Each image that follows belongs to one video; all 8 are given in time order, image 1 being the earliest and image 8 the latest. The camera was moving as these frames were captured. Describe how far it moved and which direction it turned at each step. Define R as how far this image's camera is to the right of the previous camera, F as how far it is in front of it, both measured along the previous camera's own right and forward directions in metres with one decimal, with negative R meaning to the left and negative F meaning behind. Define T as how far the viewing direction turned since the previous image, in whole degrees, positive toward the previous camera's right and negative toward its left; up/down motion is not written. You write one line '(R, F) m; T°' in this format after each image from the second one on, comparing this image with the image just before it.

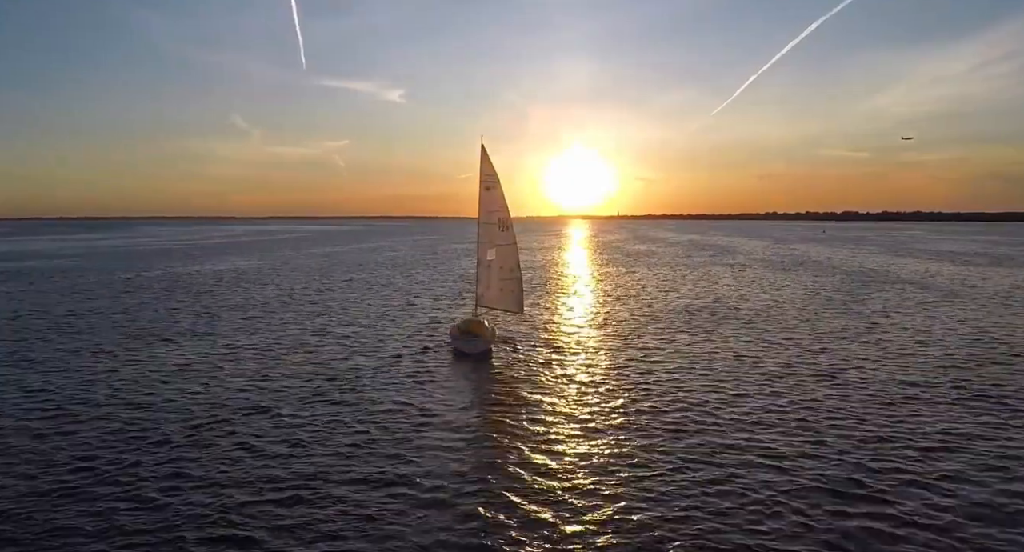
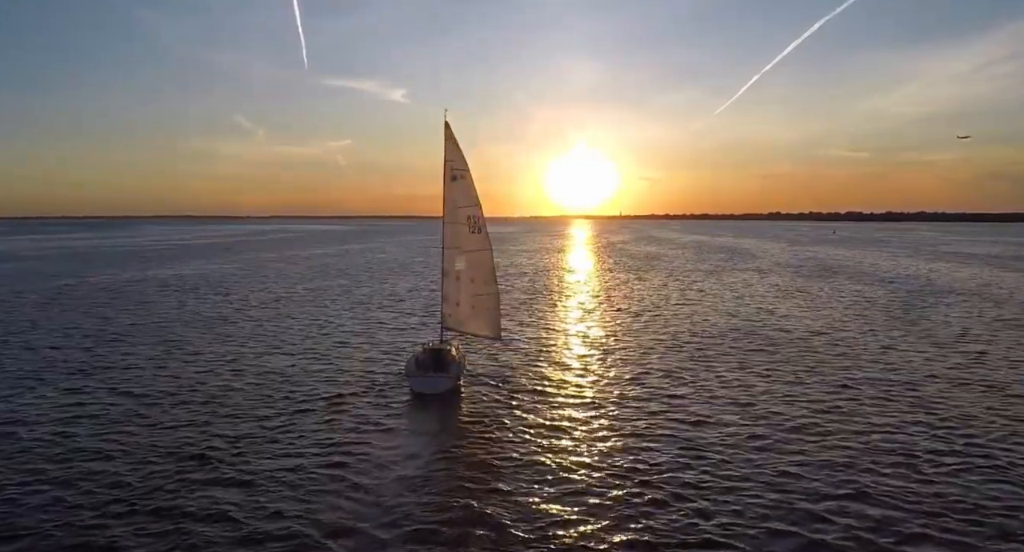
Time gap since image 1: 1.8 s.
(+1.1, +8.5) m; 0°
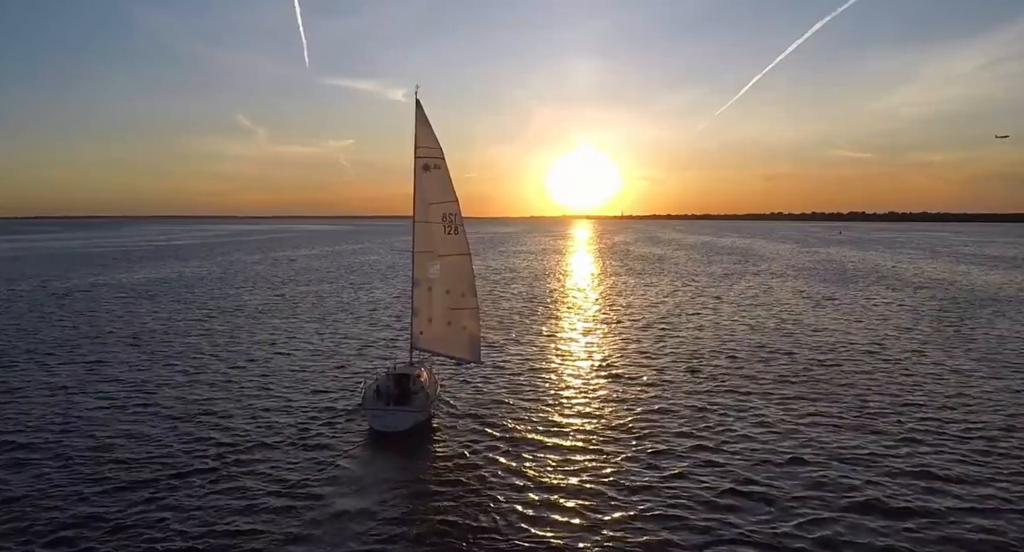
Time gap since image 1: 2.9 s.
(+0.6, +4.8) m; 0°
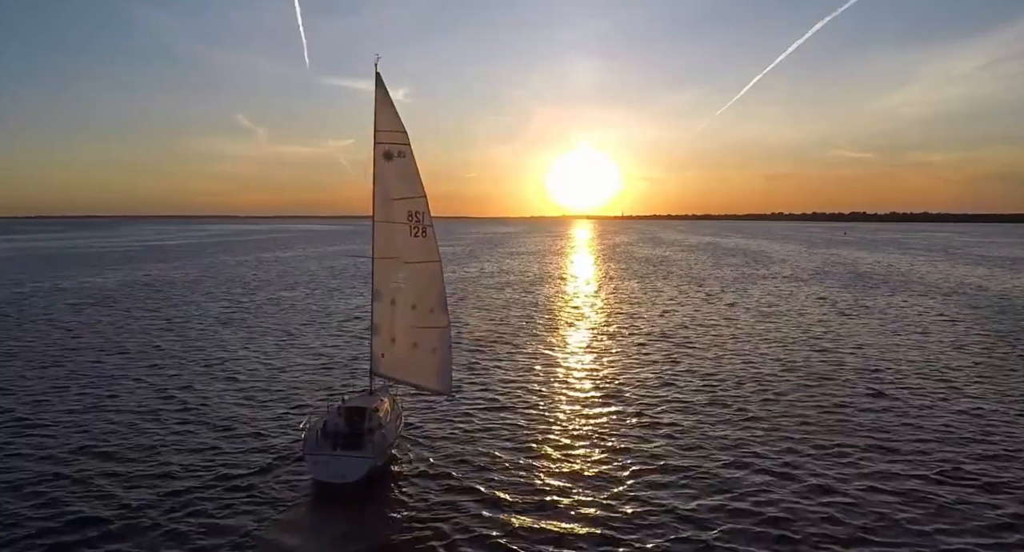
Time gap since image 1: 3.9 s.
(+0.5, +4.0) m; 0°
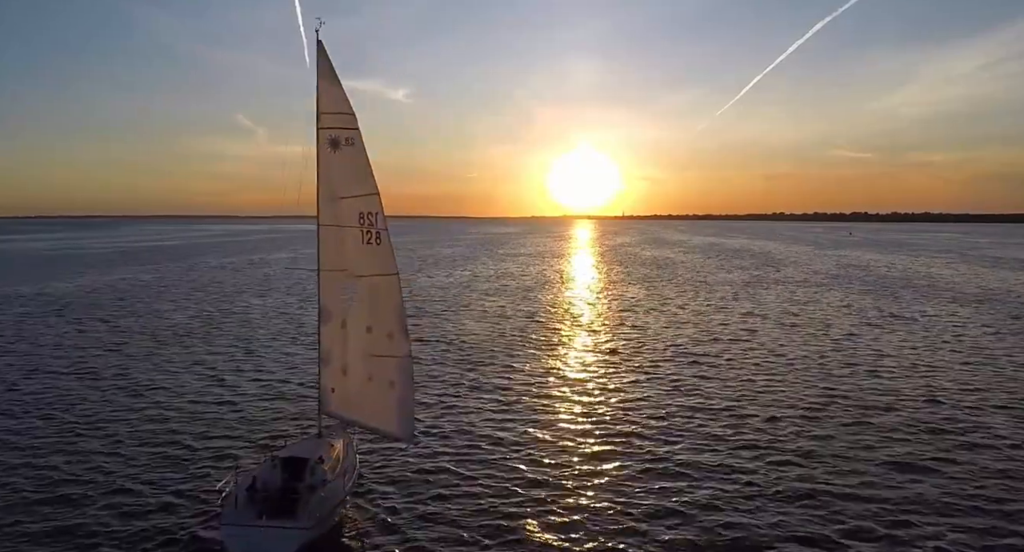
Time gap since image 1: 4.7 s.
(+0.4, +3.7) m; 0°
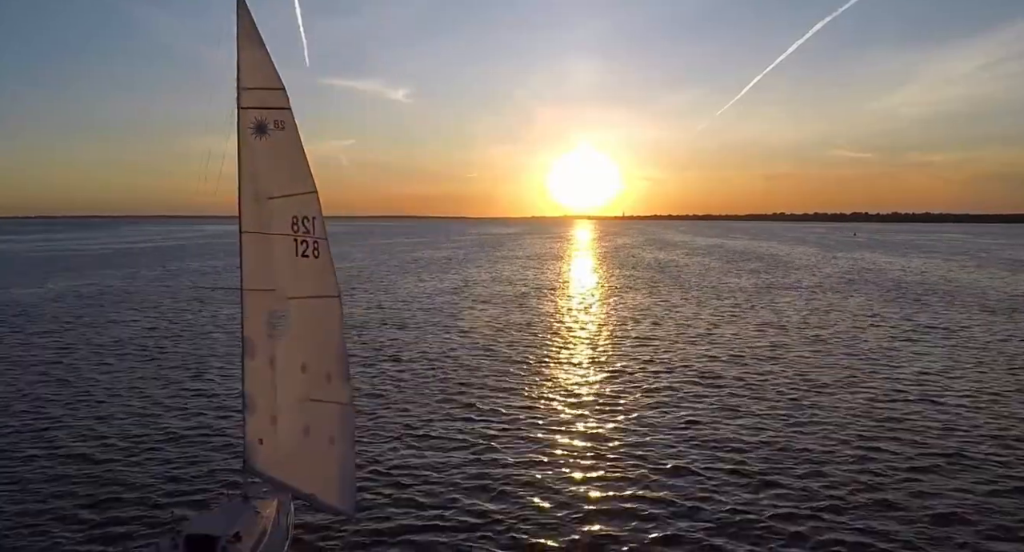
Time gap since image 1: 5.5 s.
(+0.4, +3.2) m; 0°
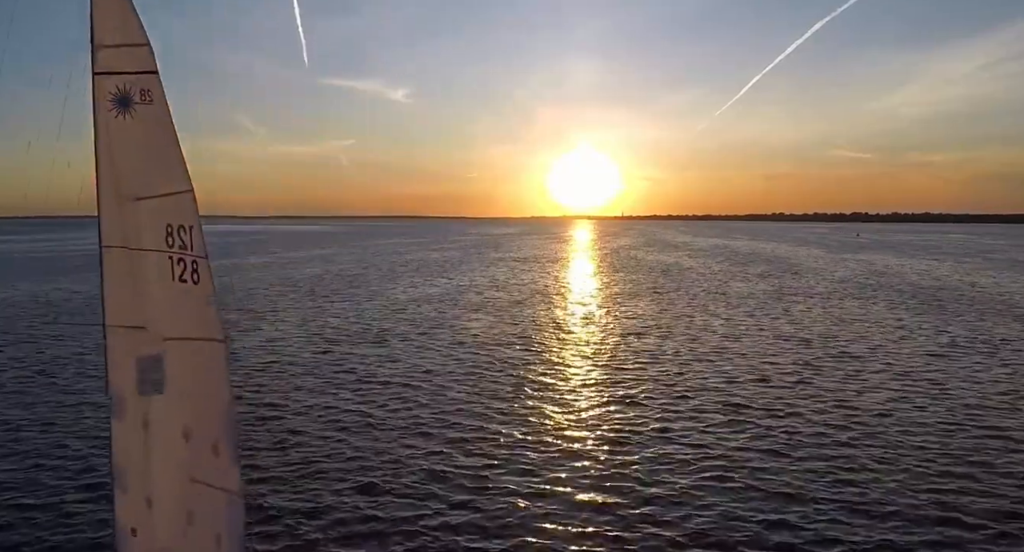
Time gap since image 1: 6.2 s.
(+0.4, +3.1) m; 0°
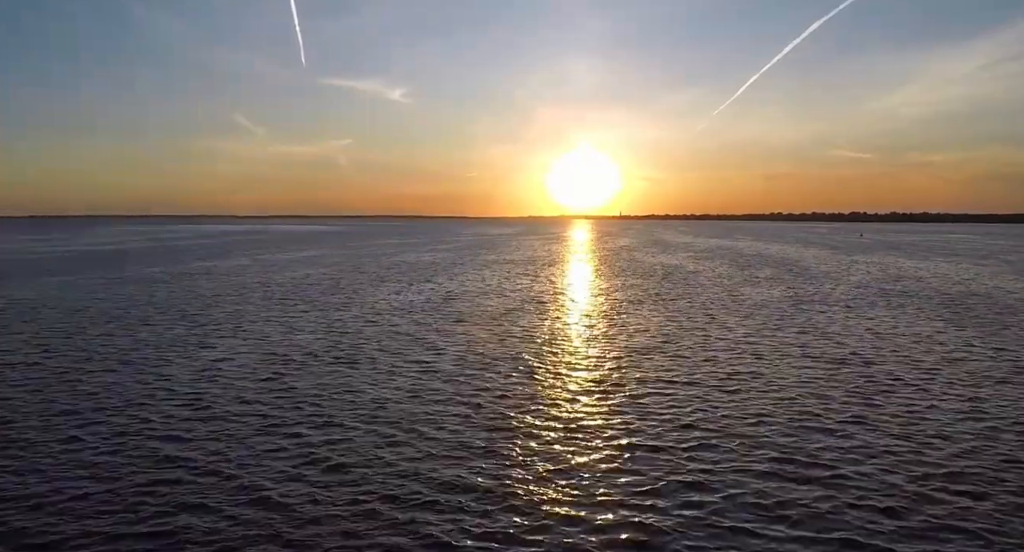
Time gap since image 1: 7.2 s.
(+0.5, +3.7) m; 0°
